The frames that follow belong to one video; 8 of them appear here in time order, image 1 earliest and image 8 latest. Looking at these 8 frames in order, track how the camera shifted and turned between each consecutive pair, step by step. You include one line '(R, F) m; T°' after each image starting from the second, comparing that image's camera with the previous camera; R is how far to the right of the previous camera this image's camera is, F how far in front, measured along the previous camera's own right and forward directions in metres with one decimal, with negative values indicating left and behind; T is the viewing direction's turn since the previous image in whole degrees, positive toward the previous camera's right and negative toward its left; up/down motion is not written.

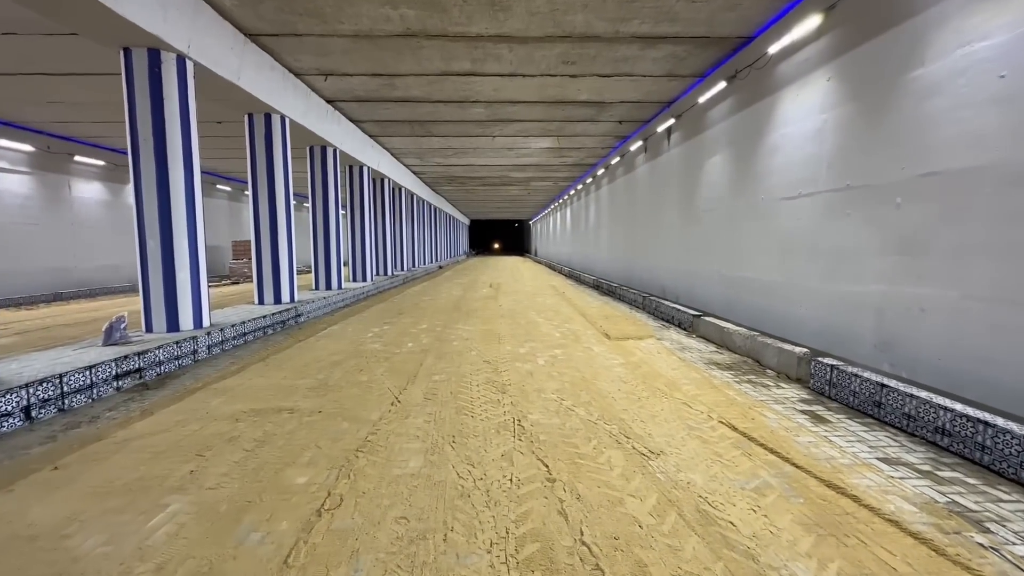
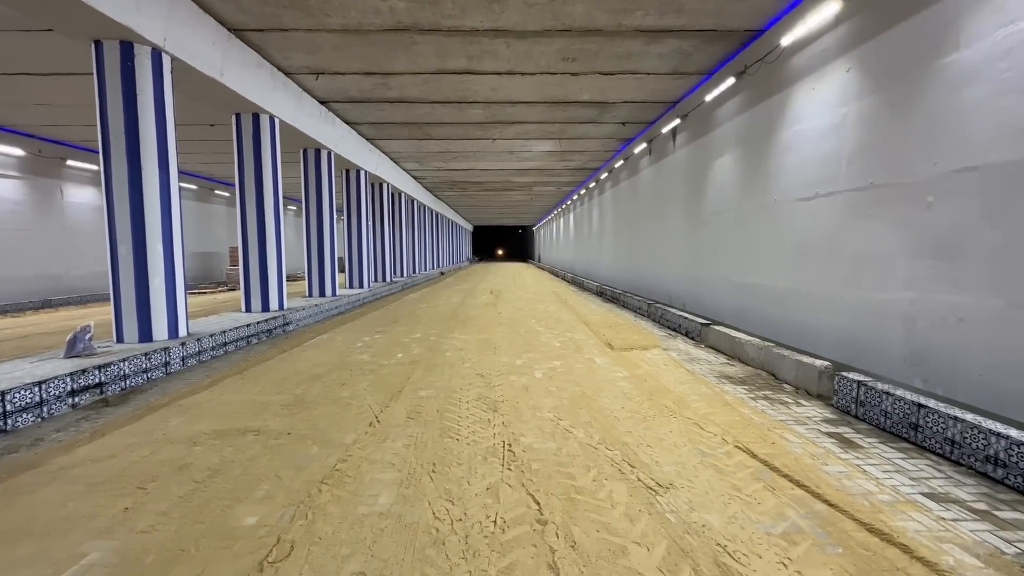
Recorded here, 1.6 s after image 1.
(+0.1, +0.4) m; -1°
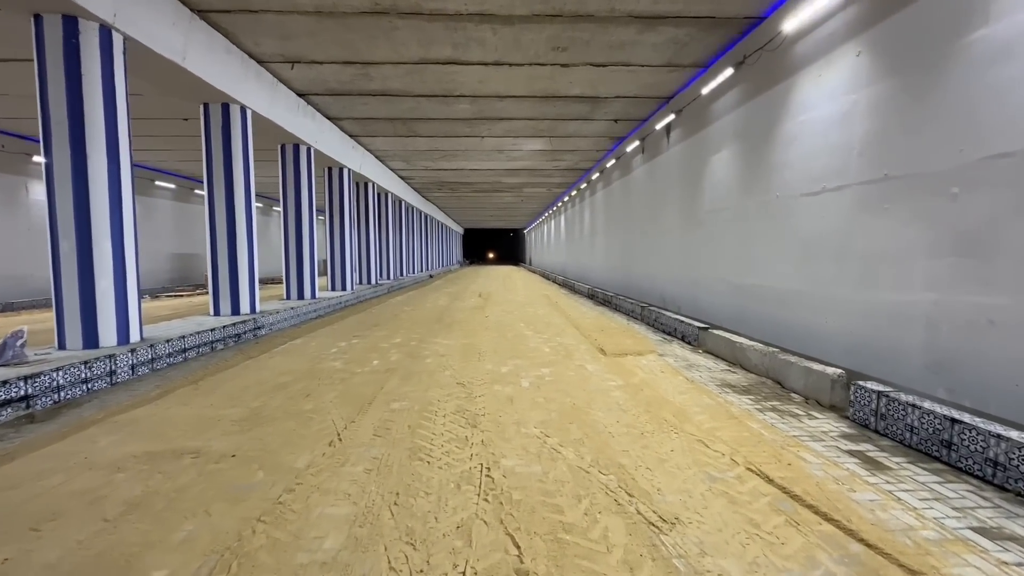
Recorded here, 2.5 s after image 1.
(+0.1, +0.4) m; +1°
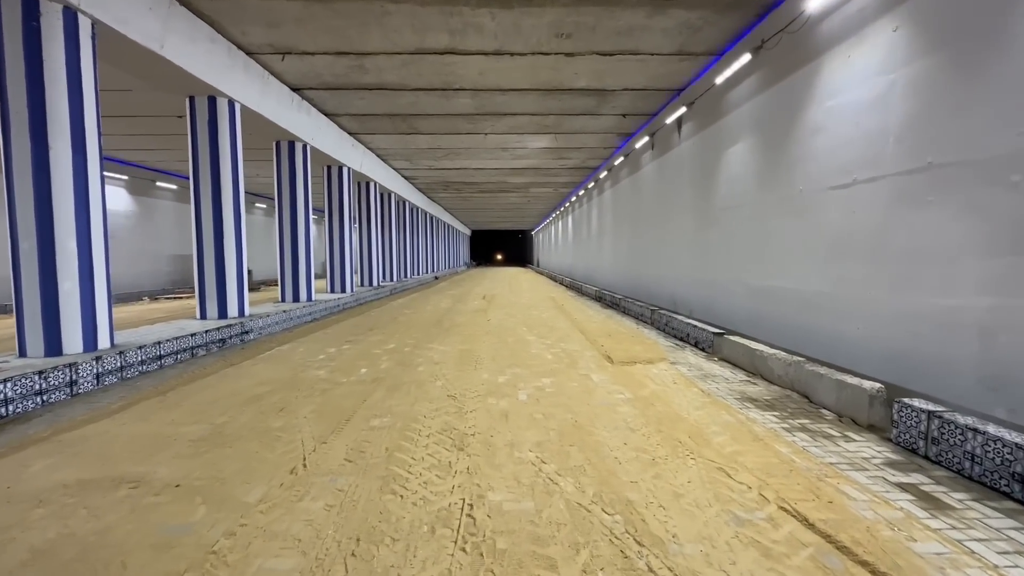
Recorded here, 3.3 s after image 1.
(+0.1, +0.4) m; -1°
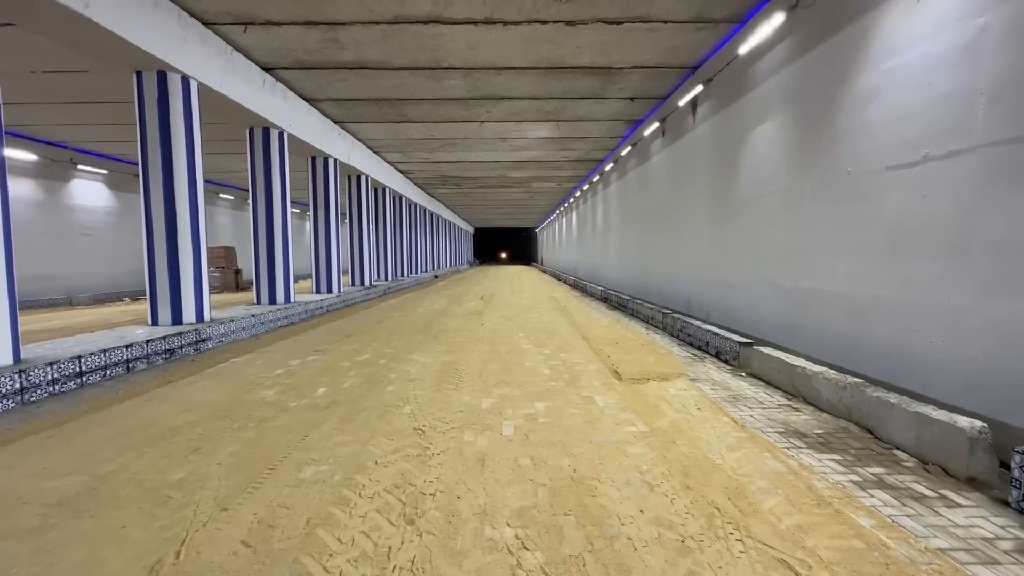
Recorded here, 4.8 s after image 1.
(+0.1, +0.8) m; -1°
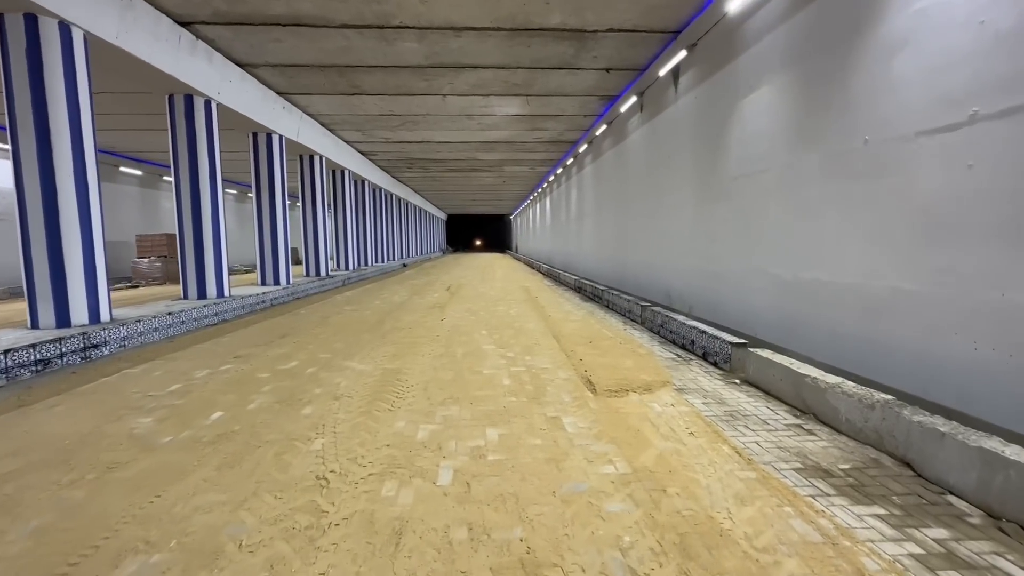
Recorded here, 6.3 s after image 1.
(+0.2, +0.8) m; +3°
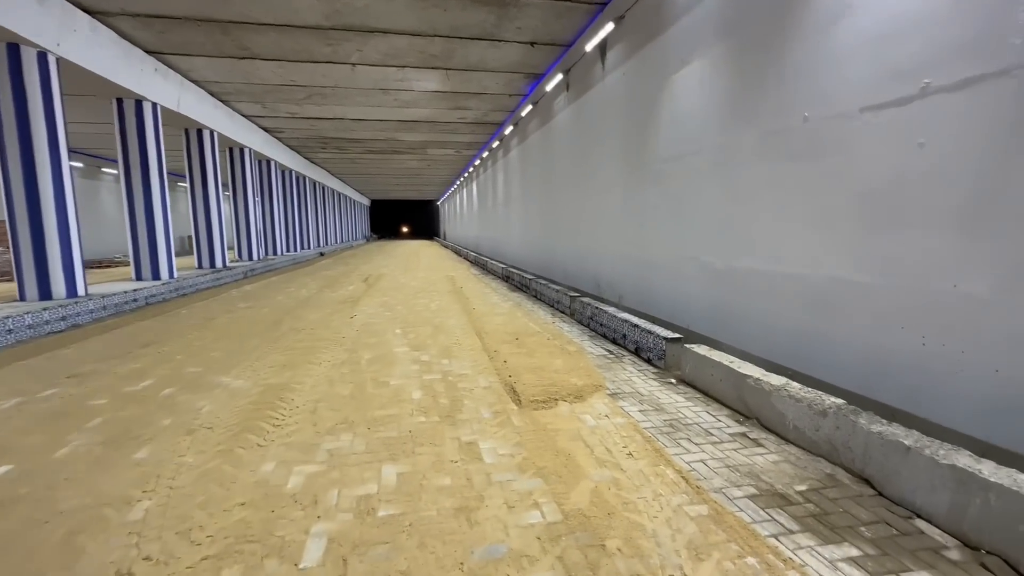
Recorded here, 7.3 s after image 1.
(+0.1, +0.6) m; +8°
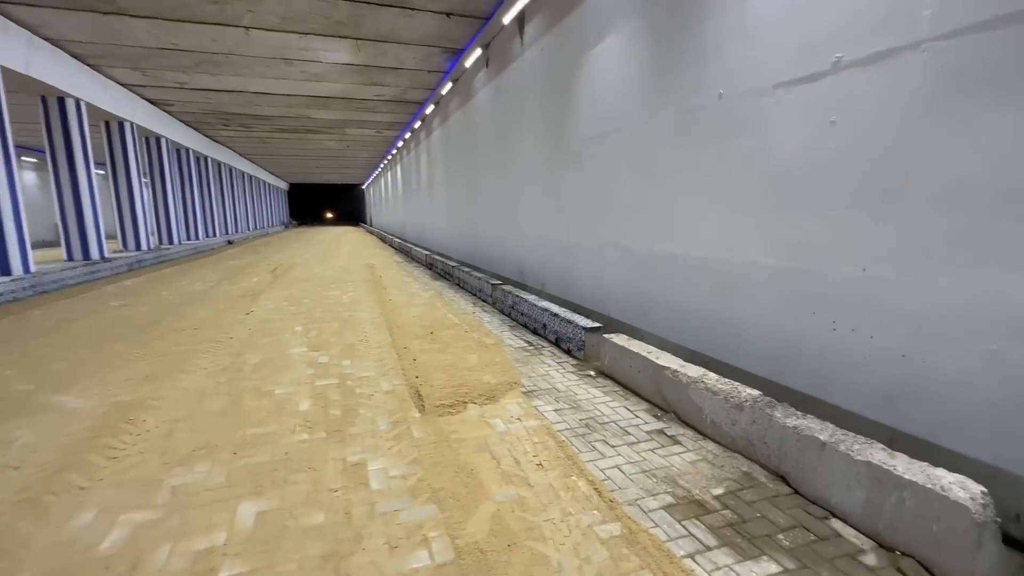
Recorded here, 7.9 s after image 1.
(+0.2, +0.3) m; +8°
